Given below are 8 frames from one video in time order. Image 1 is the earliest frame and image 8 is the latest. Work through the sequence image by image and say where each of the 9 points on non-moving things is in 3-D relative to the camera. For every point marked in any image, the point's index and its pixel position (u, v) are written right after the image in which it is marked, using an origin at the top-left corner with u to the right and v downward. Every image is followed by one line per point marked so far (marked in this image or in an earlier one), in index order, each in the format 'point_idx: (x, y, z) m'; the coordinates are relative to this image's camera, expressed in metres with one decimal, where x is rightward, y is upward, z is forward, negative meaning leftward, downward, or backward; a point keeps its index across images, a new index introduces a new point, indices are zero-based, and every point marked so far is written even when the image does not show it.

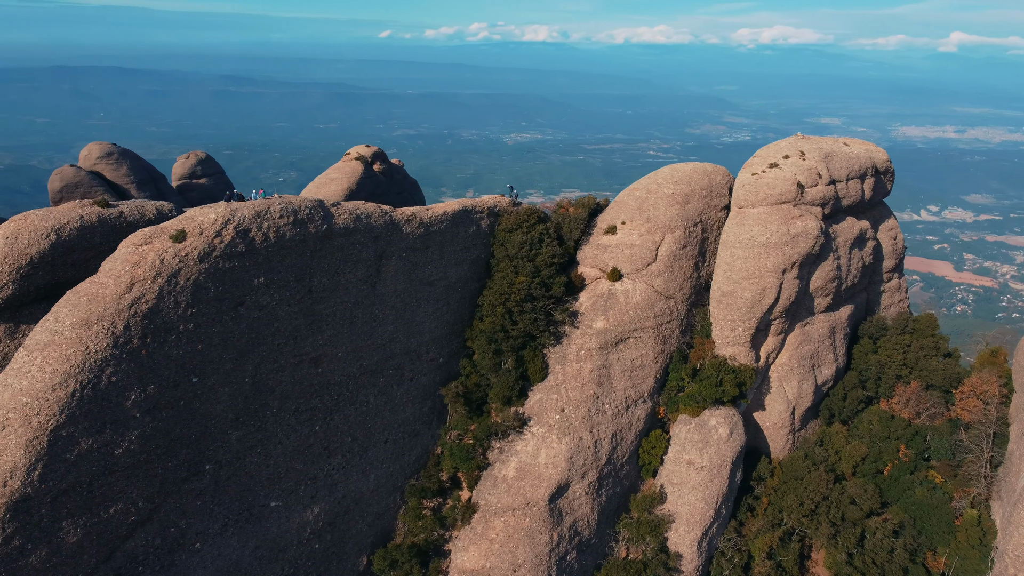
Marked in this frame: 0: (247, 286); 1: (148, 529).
0: (-6.2, 0.0, +18.8) m
1: (-7.7, -5.1, +17.0) m
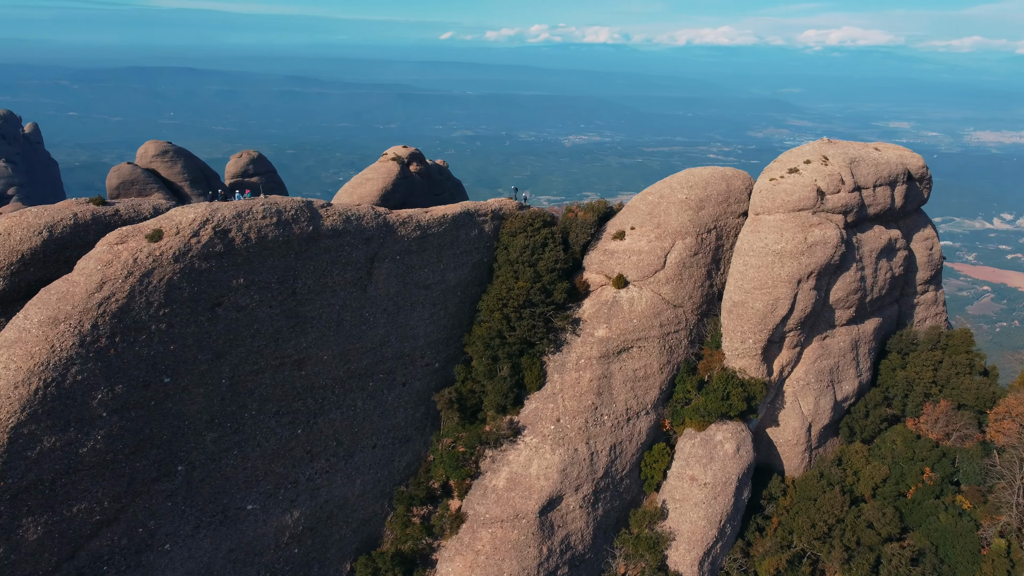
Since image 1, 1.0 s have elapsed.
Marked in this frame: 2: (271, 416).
0: (-6.6, 0.0, +18.7) m
1: (-8.4, -5.1, +17.0) m
2: (-6.0, -3.2, +20.0) m
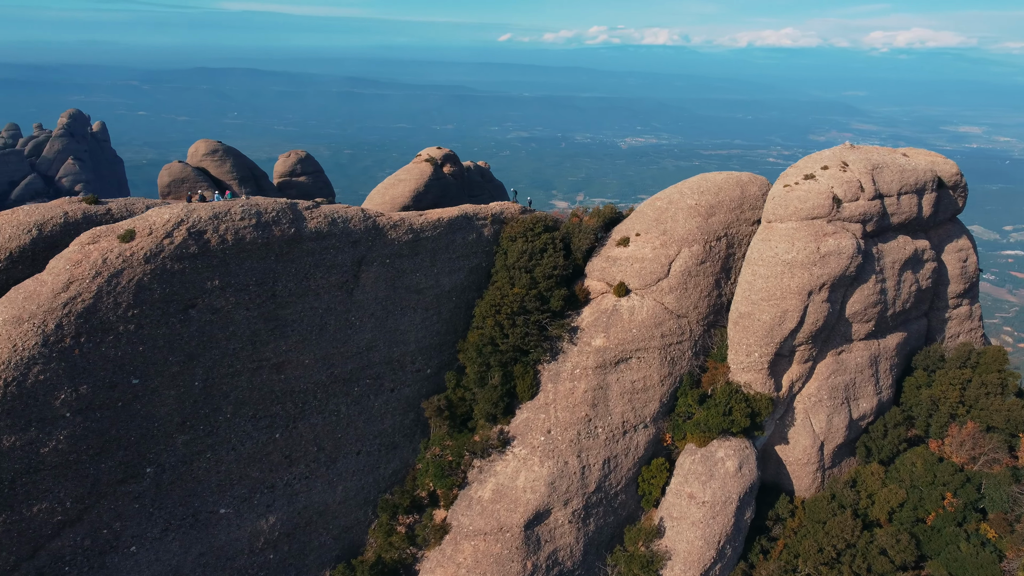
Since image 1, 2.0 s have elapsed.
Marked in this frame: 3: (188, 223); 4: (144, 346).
0: (-7.2, 0.0, +18.5) m
1: (-9.1, -5.1, +16.9) m
2: (-6.5, -3.2, +19.8) m
3: (-7.4, +1.5, +18.4) m
4: (-8.0, -1.3, +17.6) m
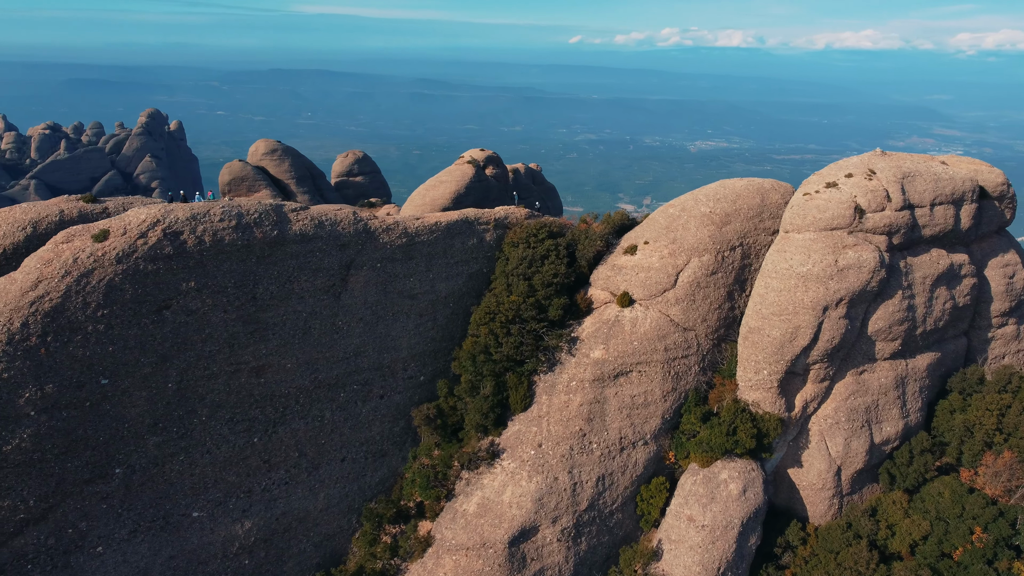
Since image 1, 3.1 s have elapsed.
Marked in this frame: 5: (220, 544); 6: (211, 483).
0: (-7.7, -0.1, +18.4) m
1: (-9.9, -5.0, +16.9) m
2: (-7.0, -3.3, +19.6) m
3: (-7.9, +1.5, +18.3) m
4: (-8.6, -1.3, +17.6) m
5: (-7.1, -6.2, +19.5) m
6: (-7.2, -4.7, +19.4) m
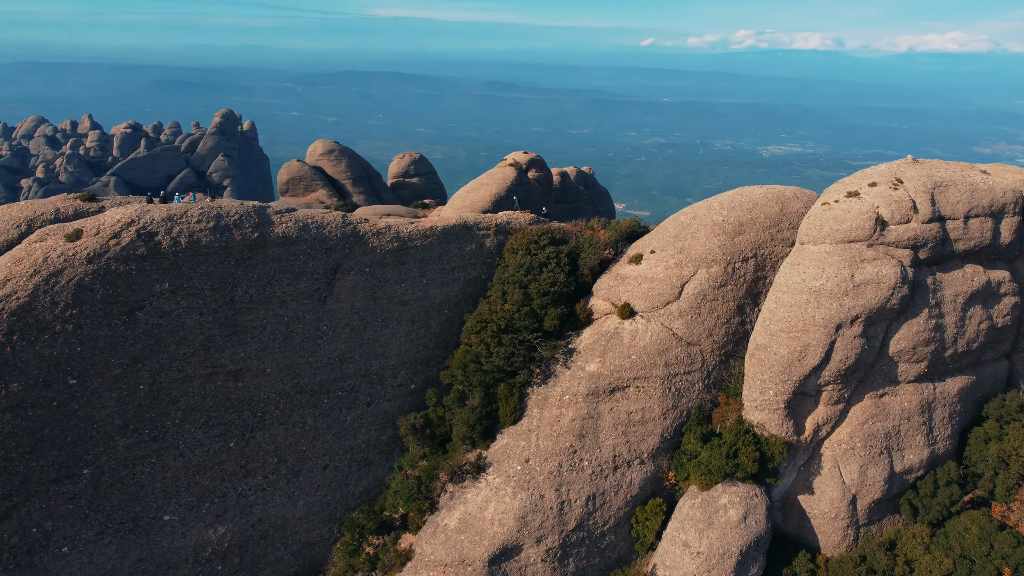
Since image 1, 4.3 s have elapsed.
0: (-8.2, -0.1, +18.2) m
1: (-10.7, -5.0, +16.9) m
2: (-7.5, -3.3, +19.3) m
3: (-8.4, +1.4, +18.2) m
4: (-9.3, -1.3, +17.5) m
5: (-7.7, -6.2, +19.3) m
6: (-7.8, -4.7, +19.2) m
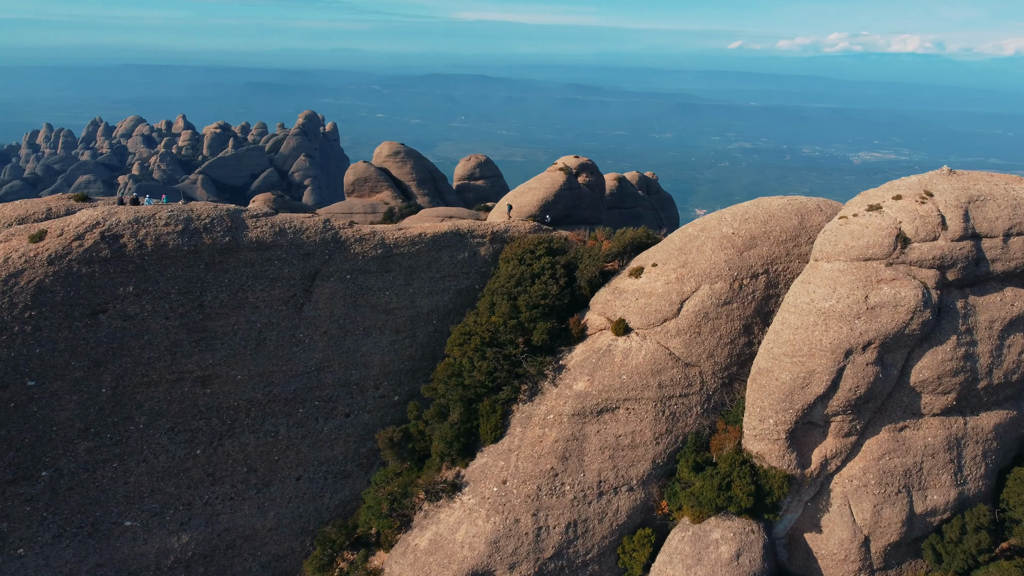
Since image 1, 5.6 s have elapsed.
0: (-9.0, -0.2, +18.0) m
1: (-11.6, -5.0, +17.0) m
2: (-8.2, -3.4, +19.0) m
3: (-9.1, +1.4, +18.0) m
4: (-10.1, -1.3, +17.4) m
5: (-8.5, -6.3, +19.0) m
6: (-8.6, -4.8, +18.9) m
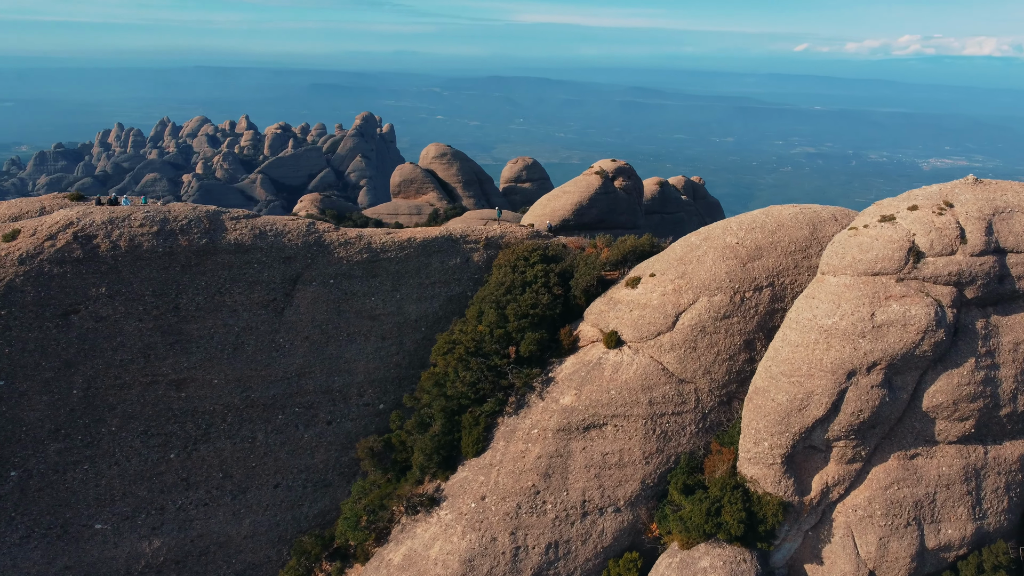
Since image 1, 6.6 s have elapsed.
0: (-9.5, -0.2, +17.9) m
1: (-12.3, -4.9, +17.0) m
2: (-8.8, -3.4, +18.8) m
3: (-9.6, +1.4, +17.9) m
4: (-10.7, -1.3, +17.3) m
5: (-9.1, -6.4, +18.8) m
6: (-9.2, -4.8, +18.8) m
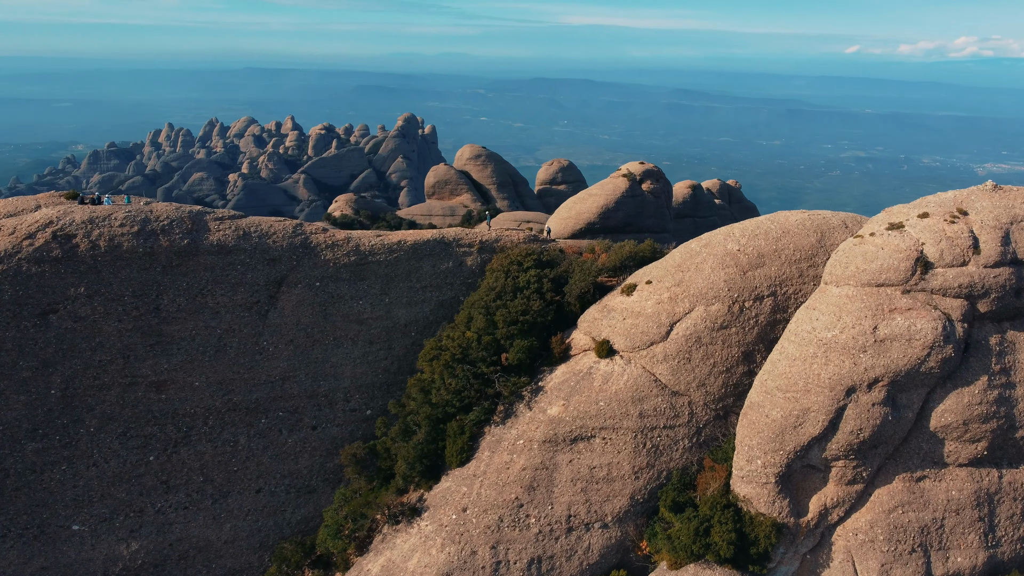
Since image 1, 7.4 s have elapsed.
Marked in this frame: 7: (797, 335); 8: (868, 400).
0: (-9.9, -0.2, +17.7) m
1: (-12.9, -4.9, +17.0) m
2: (-9.2, -3.4, +18.7) m
3: (-10.0, +1.4, +17.8) m
4: (-11.2, -1.3, +17.3) m
5: (-9.5, -6.4, +18.7) m
6: (-9.6, -4.8, +18.6) m
7: (+6.5, -1.1, +18.5) m
8: (+7.7, -2.4, +17.4) m
